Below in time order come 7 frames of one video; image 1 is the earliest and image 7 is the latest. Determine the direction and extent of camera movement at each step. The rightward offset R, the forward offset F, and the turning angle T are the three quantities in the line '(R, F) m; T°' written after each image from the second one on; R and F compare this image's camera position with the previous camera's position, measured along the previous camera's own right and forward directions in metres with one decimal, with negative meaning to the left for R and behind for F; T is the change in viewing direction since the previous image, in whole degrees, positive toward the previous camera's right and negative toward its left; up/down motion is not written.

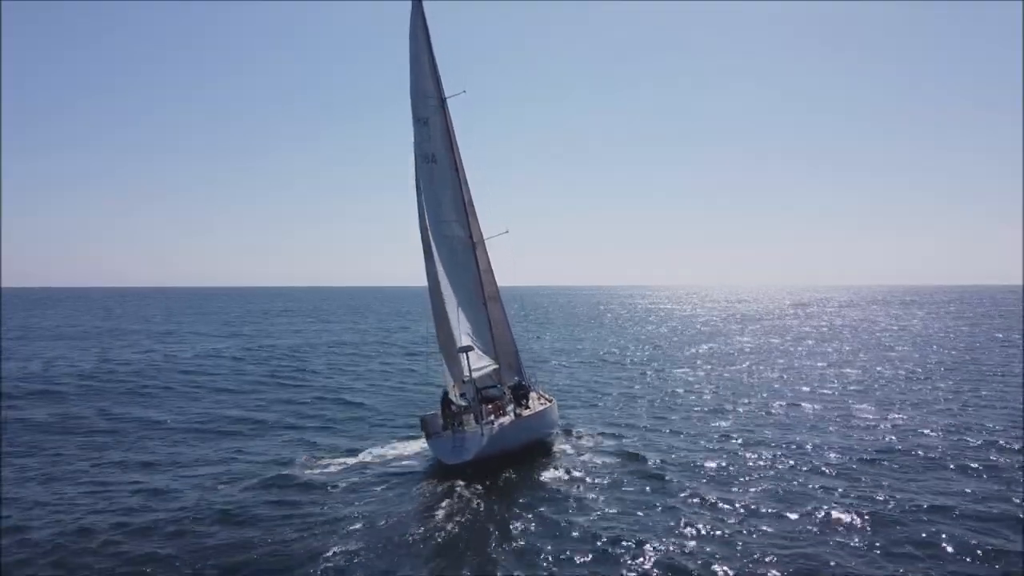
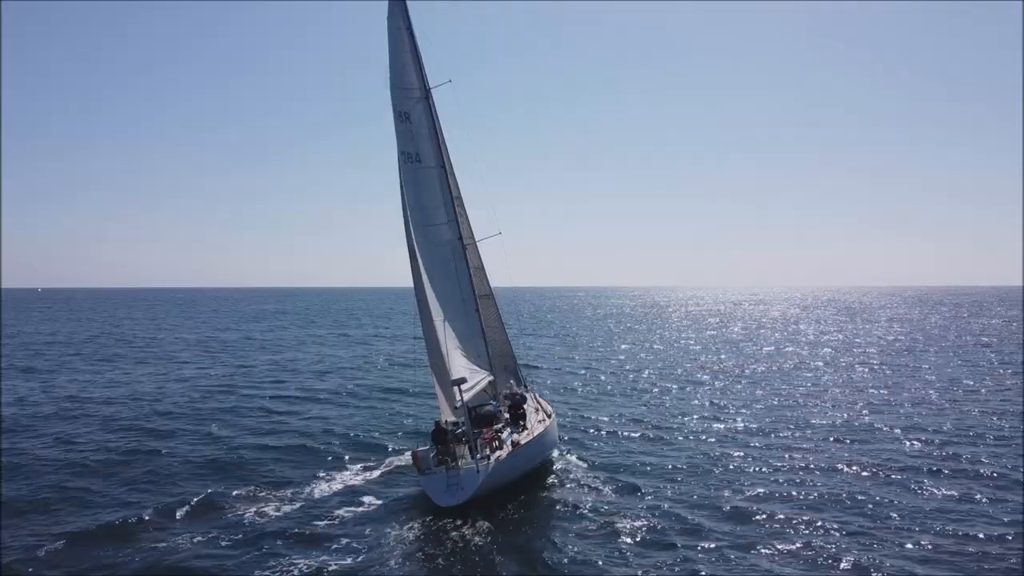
(+0.4, +1.5) m; 0°
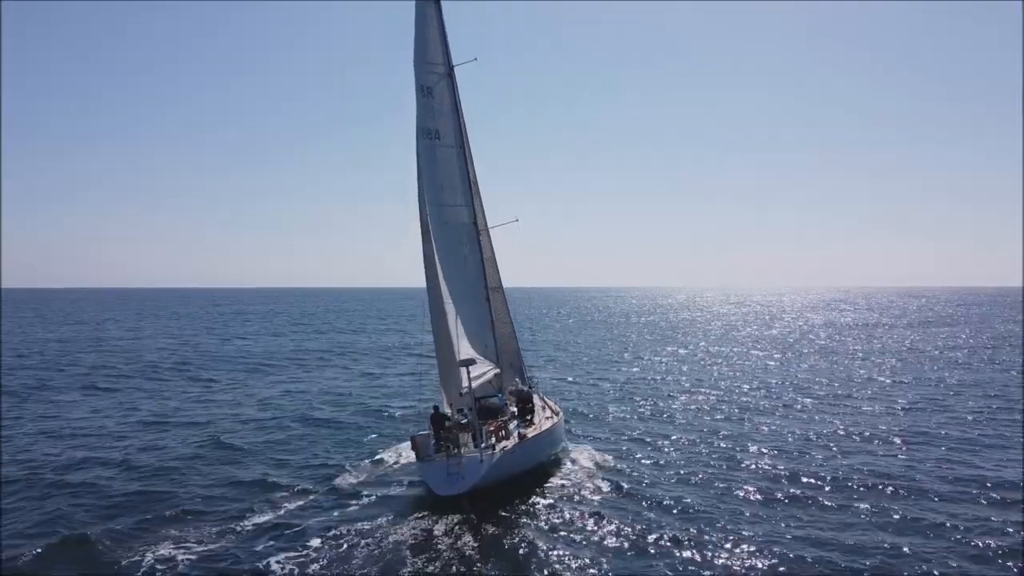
(-0.7, +0.3) m; 0°
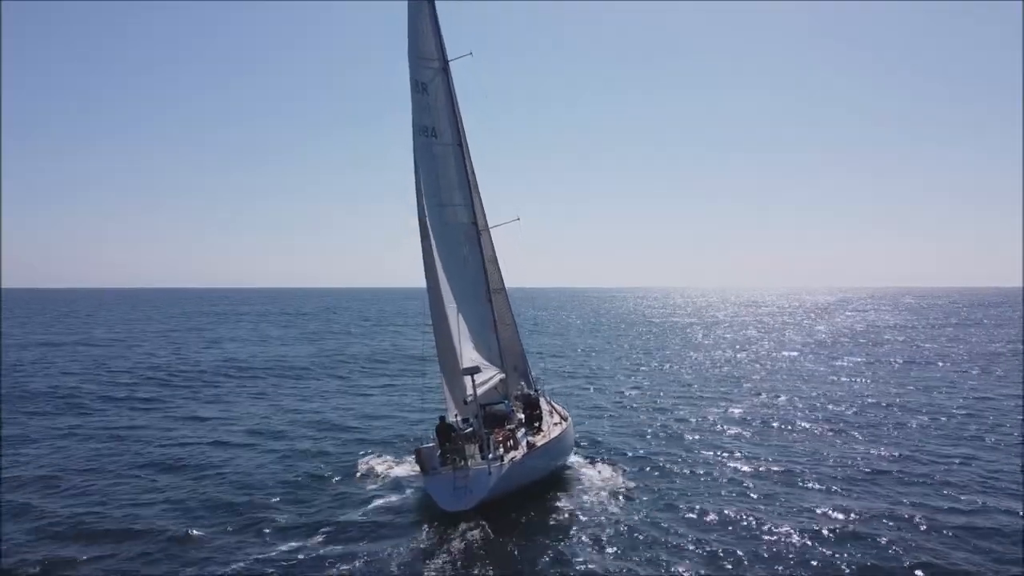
(-1.1, +4.1) m; 0°
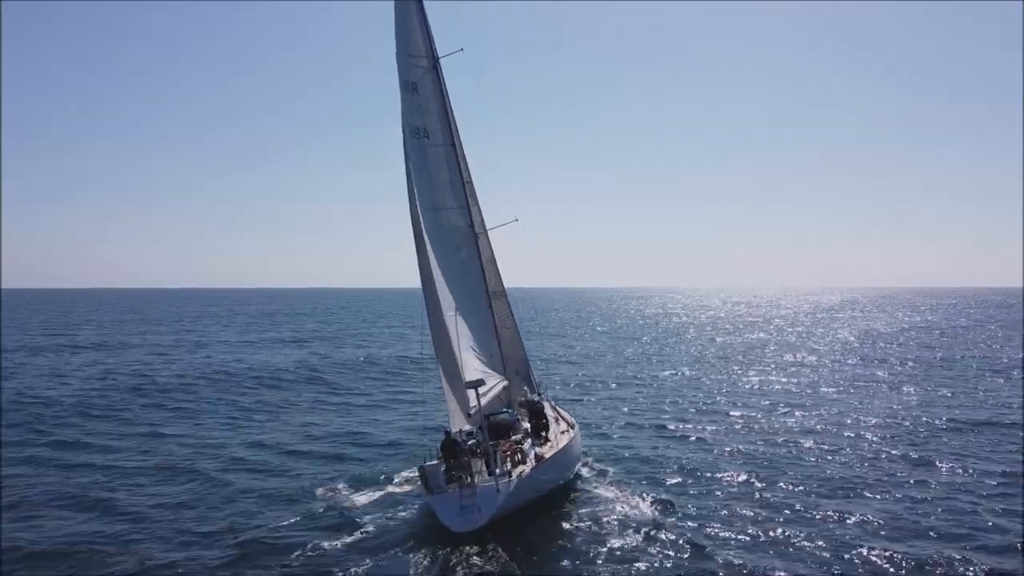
(+0.2, +9.0) m; 0°
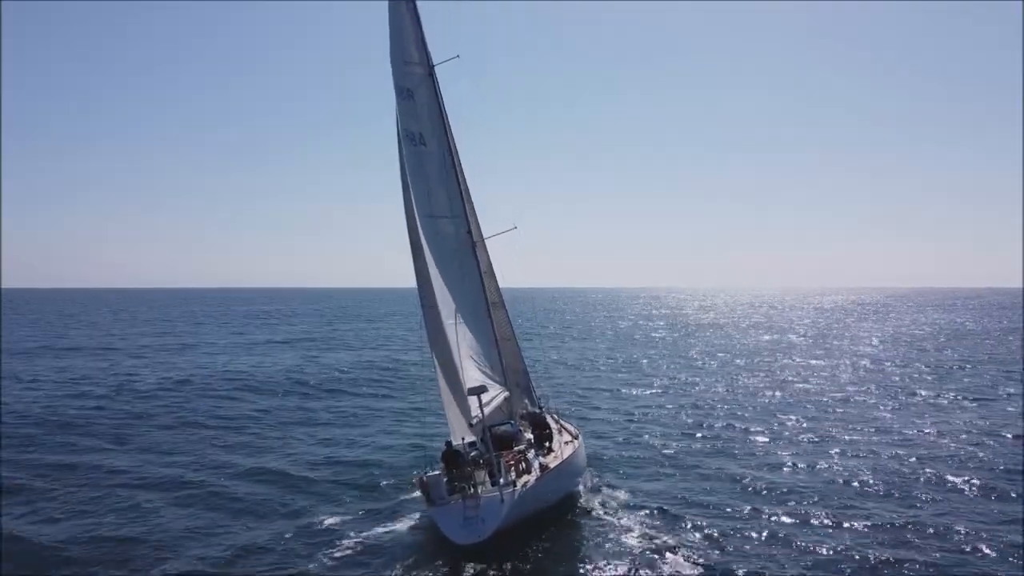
(+1.0, -2.6) m; 0°
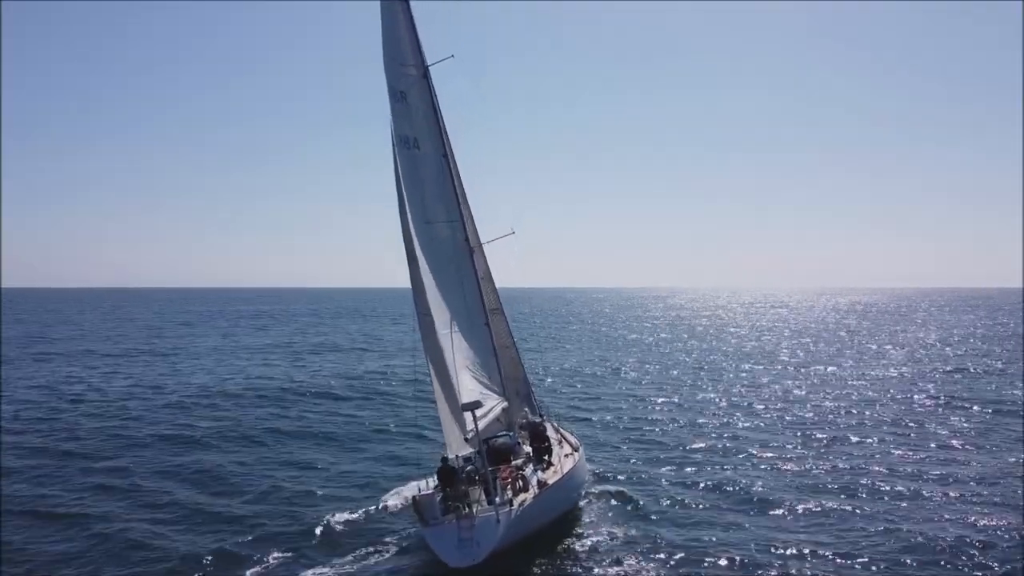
(+0.6, +2.8) m; 0°
